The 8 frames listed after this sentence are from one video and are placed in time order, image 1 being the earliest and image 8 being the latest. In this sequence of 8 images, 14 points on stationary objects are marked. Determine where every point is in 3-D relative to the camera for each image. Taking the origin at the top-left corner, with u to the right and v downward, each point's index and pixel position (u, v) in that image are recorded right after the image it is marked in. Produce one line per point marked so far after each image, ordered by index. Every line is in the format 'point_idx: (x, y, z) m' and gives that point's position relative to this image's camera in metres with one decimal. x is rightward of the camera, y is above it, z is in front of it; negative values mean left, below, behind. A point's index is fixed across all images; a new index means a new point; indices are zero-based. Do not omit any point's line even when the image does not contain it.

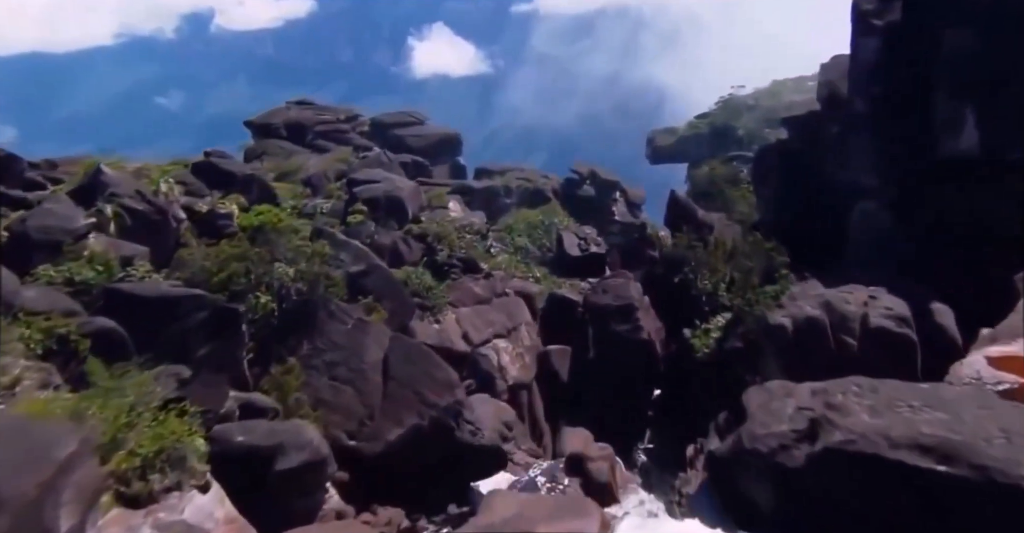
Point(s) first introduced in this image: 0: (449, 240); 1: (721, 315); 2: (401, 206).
0: (-1.4, +0.4, +17.9) m
1: (+4.2, -0.9, +15.6) m
2: (-2.6, +1.3, +18.1) m
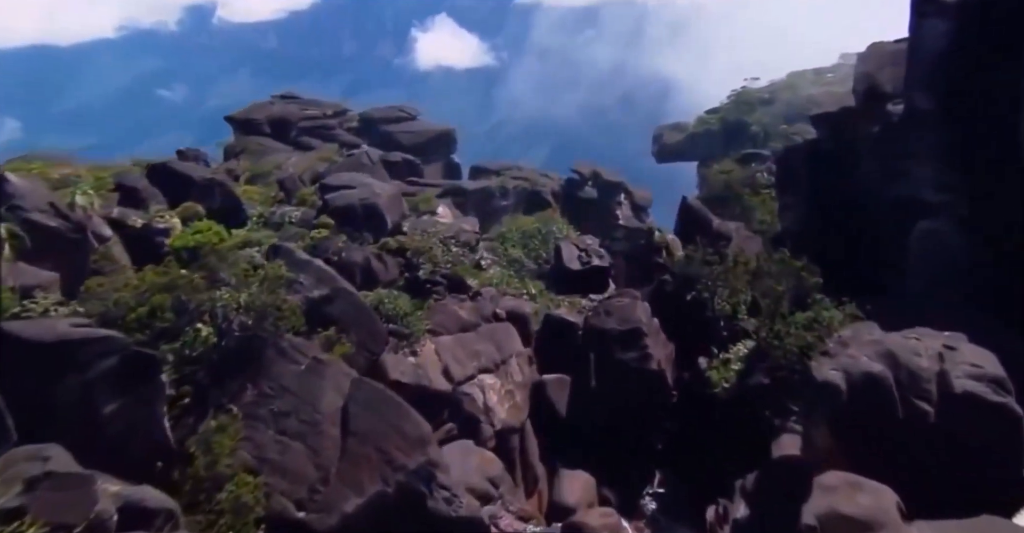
0: (-1.6, +0.1, +15.9) m
1: (+4.0, -1.3, +13.6) m
2: (-2.8, +1.0, +16.1) m
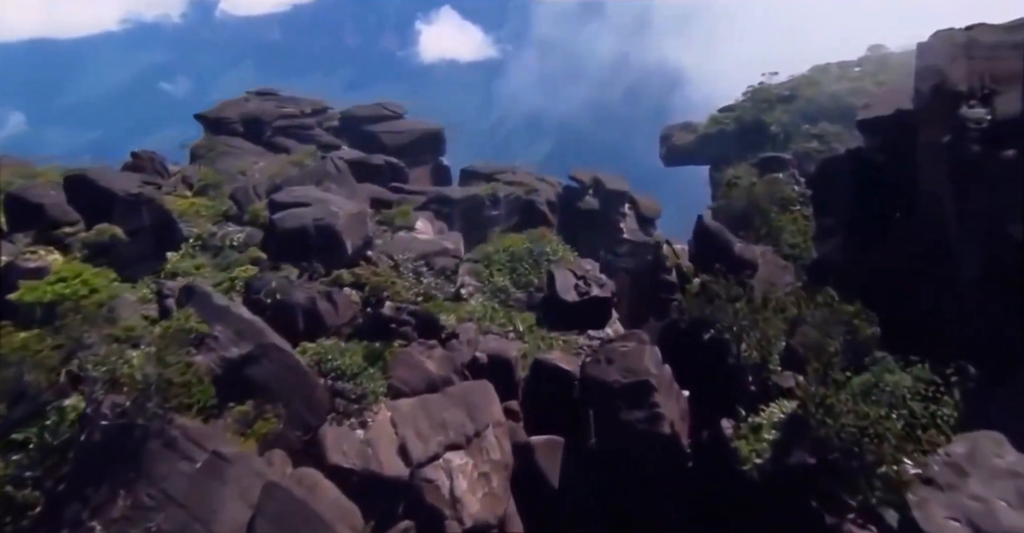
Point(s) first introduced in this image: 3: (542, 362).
0: (-1.9, -0.5, +13.3) m
1: (+3.7, -1.9, +10.9) m
2: (-3.0, +0.5, +13.4) m
3: (+0.5, -1.5, +12.8) m
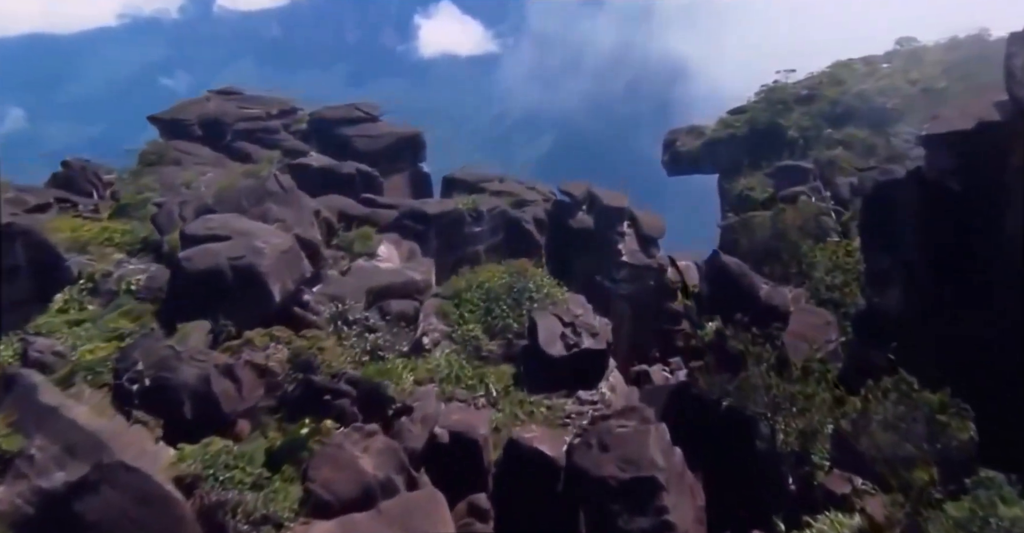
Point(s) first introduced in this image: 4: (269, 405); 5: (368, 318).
0: (-2.3, -1.1, +10.4) m
1: (+3.3, -2.6, +8.1) m
2: (-3.5, -0.2, +10.6) m
3: (+0.1, -2.2, +10.0) m
4: (-3.0, -1.7, +9.7) m
5: (-2.1, -0.7, +11.7) m
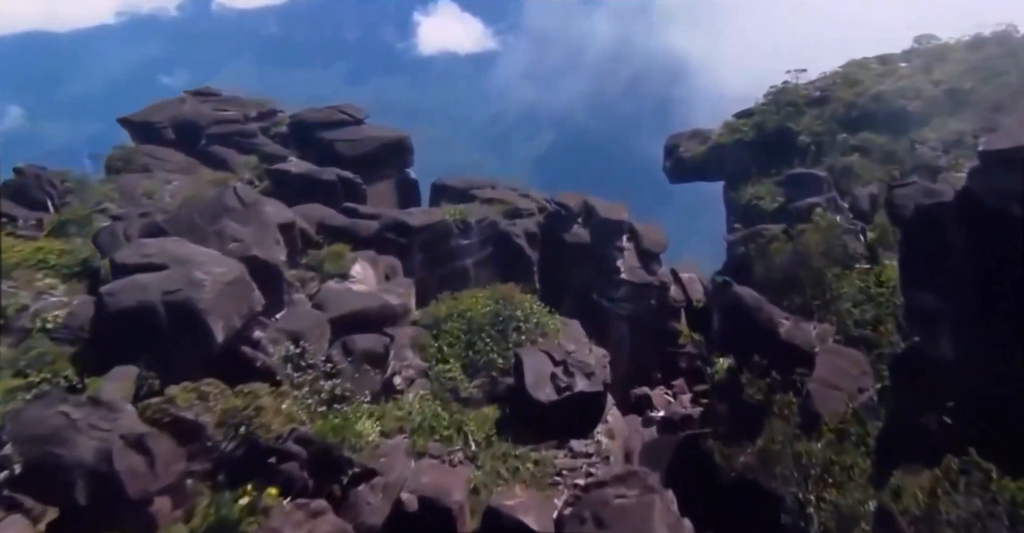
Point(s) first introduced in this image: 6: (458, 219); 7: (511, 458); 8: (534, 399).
0: (-2.5, -1.6, +8.9) m
1: (+3.1, -3.0, +6.6) m
2: (-3.7, -0.6, +9.1) m
3: (-0.1, -2.6, +8.5) m
4: (-3.2, -2.1, +8.1) m
5: (-2.3, -1.1, +10.1) m
6: (-1.3, +1.1, +18.5) m
7: (0.0, -2.4, +9.8) m
8: (+0.3, -1.7, +10.4) m
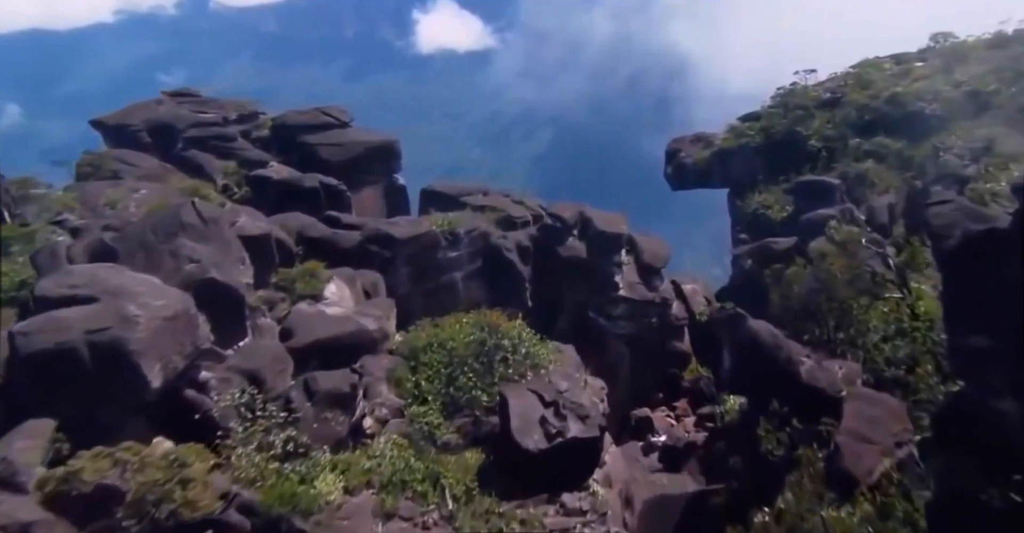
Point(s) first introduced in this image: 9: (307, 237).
0: (-2.7, -1.9, +7.6) m
1: (+2.9, -3.3, +5.3) m
2: (-3.9, -1.0, +7.8) m
3: (-0.3, -3.0, +7.2) m
4: (-3.4, -2.4, +6.9) m
5: (-2.5, -1.5, +8.9) m
6: (-1.5, +0.8, +17.3) m
7: (-0.2, -2.7, +8.5) m
8: (+0.1, -2.0, +9.2) m
9: (-4.2, +0.6, +16.3) m
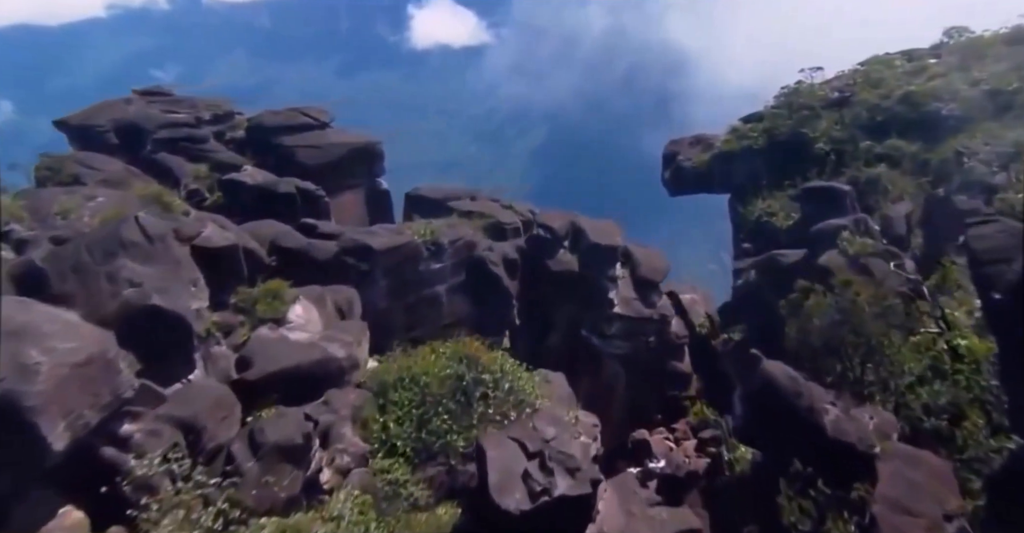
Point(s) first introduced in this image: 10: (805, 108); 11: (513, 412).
0: (-2.9, -2.2, +6.3) m
1: (+2.7, -3.7, +4.1) m
2: (-4.1, -1.3, +6.5) m
3: (-0.5, -3.3, +5.9) m
4: (-3.6, -2.8, +5.6) m
5: (-2.8, -1.8, +7.6) m
6: (-1.8, +0.5, +16.0) m
7: (-0.4, -3.0, +7.2) m
8: (-0.1, -2.4, +7.9) m
9: (-4.4, +0.3, +15.0) m
10: (+7.3, +3.9, +19.7) m
11: (+0.1, -1.7, +9.5) m
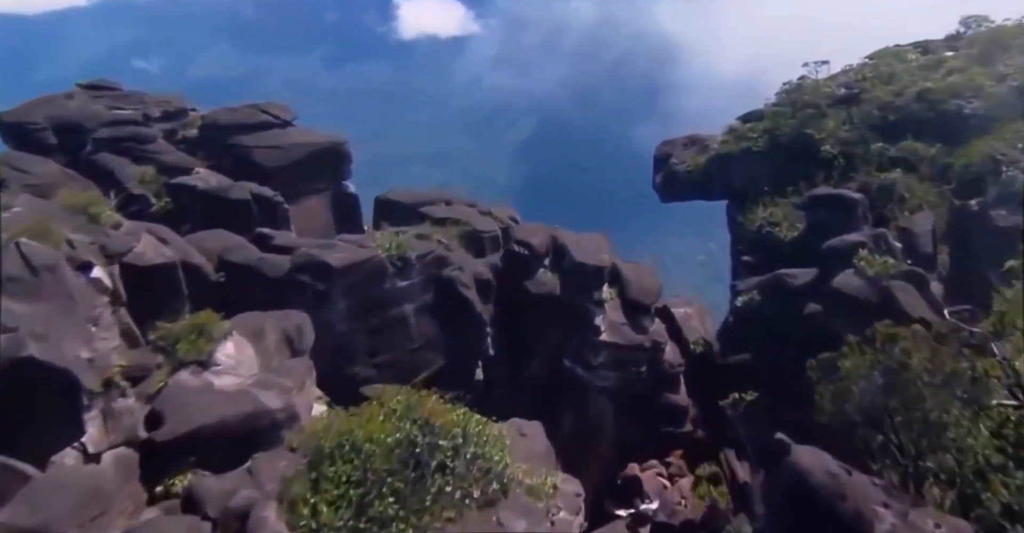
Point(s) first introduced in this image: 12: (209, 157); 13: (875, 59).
0: (-3.2, -2.7, +4.5) m
1: (+2.4, -4.1, +2.3) m
2: (-4.4, -1.8, +4.6) m
3: (-0.8, -3.8, +4.1) m
4: (-3.9, -3.3, +3.7) m
5: (-3.1, -2.3, +5.7) m
6: (-2.2, +0.1, +14.1) m
7: (-0.7, -3.5, +5.4) m
8: (-0.4, -2.8, +6.1) m
9: (-4.9, 0.0, +13.1) m
10: (+6.7, +3.6, +17.9) m
11: (-0.3, -2.1, +7.7) m
12: (-7.8, +2.8, +20.5) m
13: (+8.7, +4.9, +18.9) m
